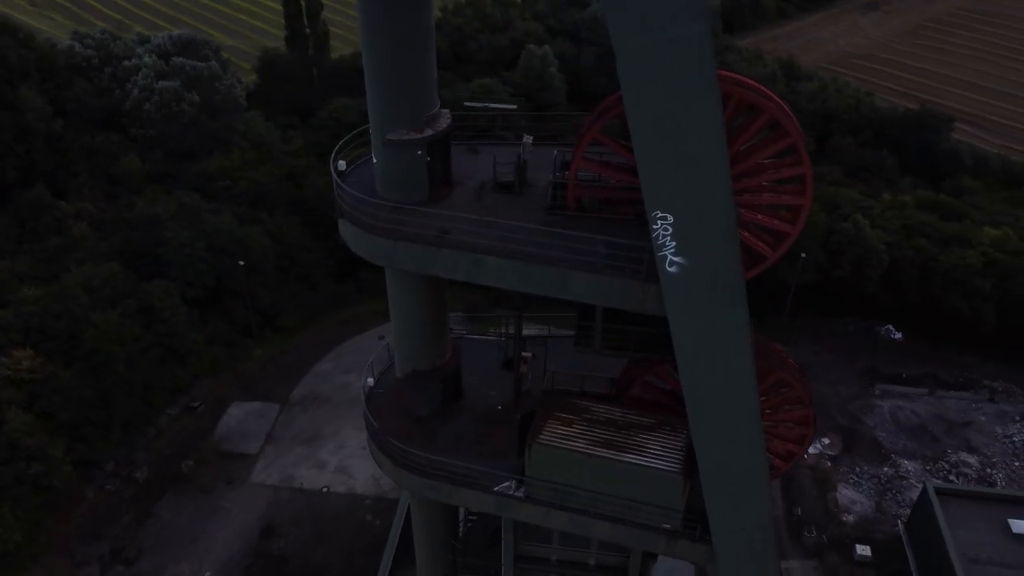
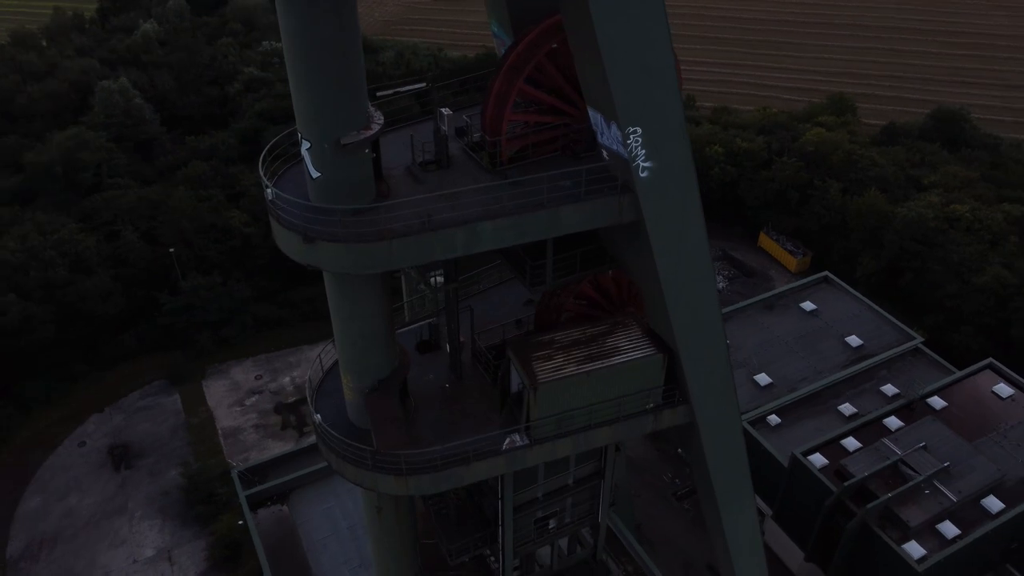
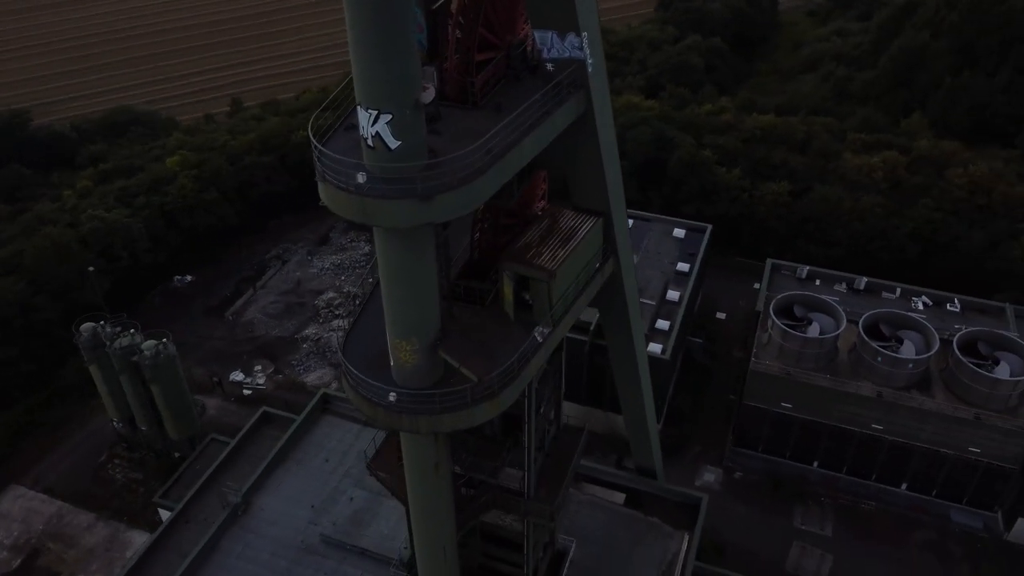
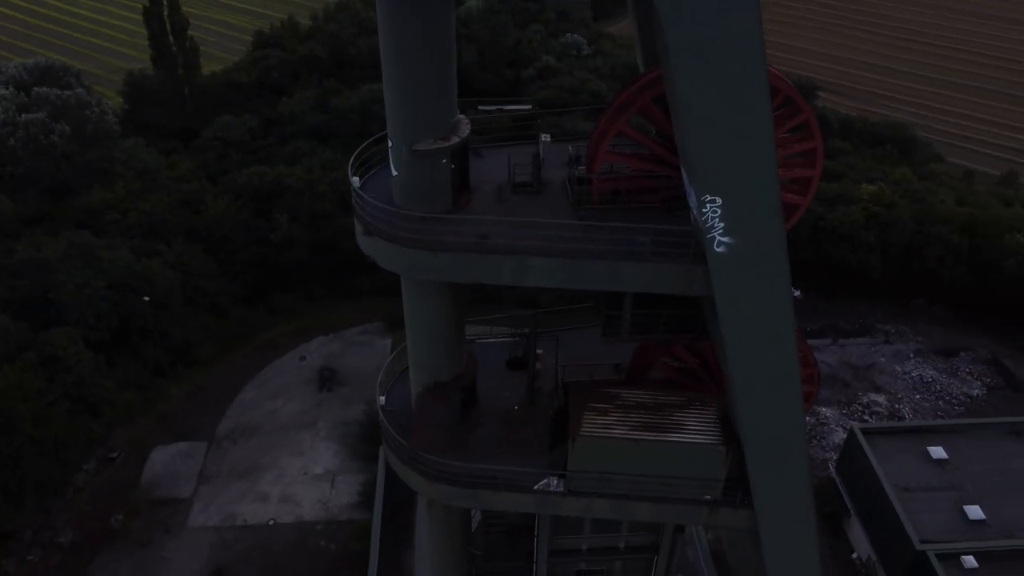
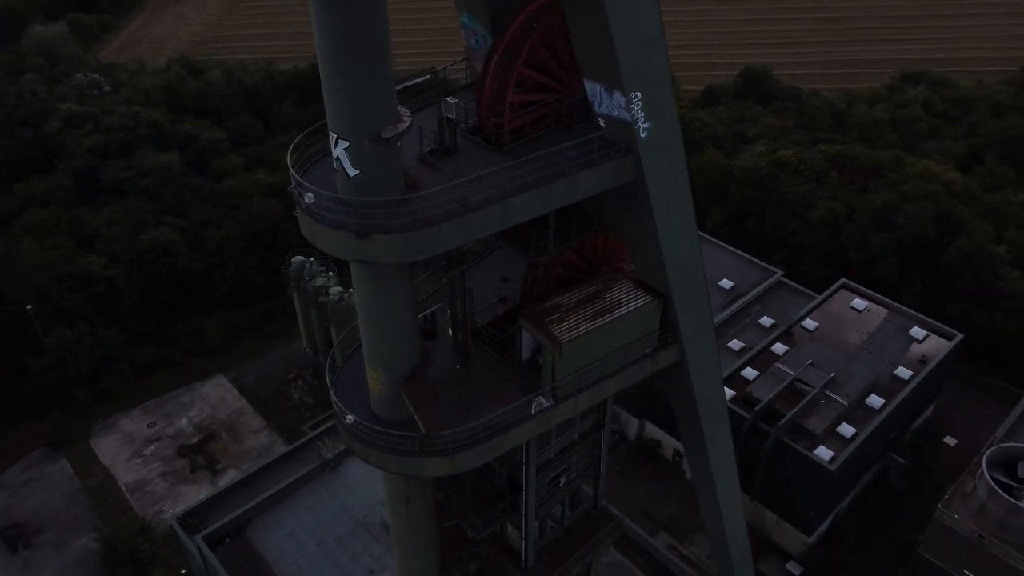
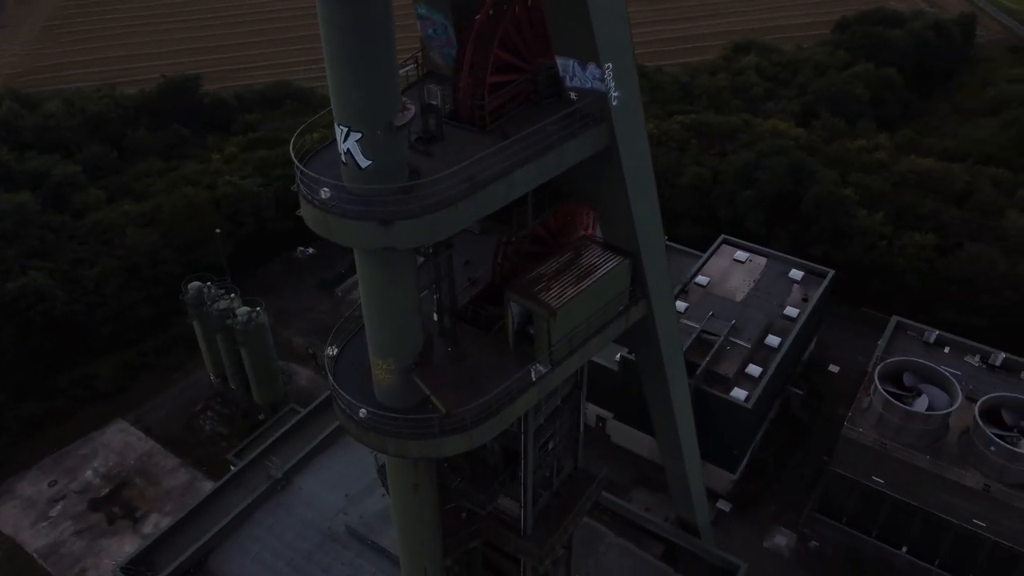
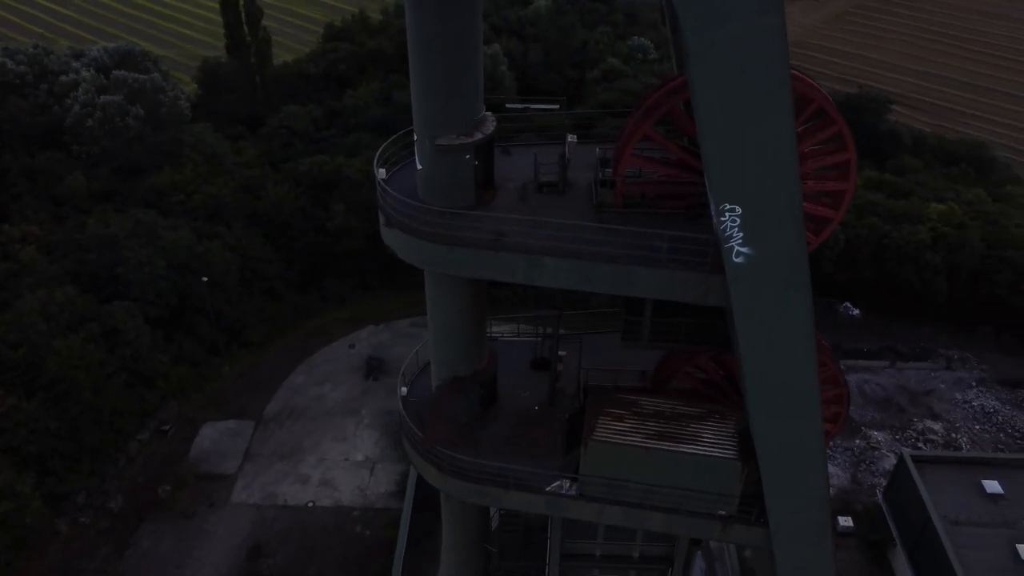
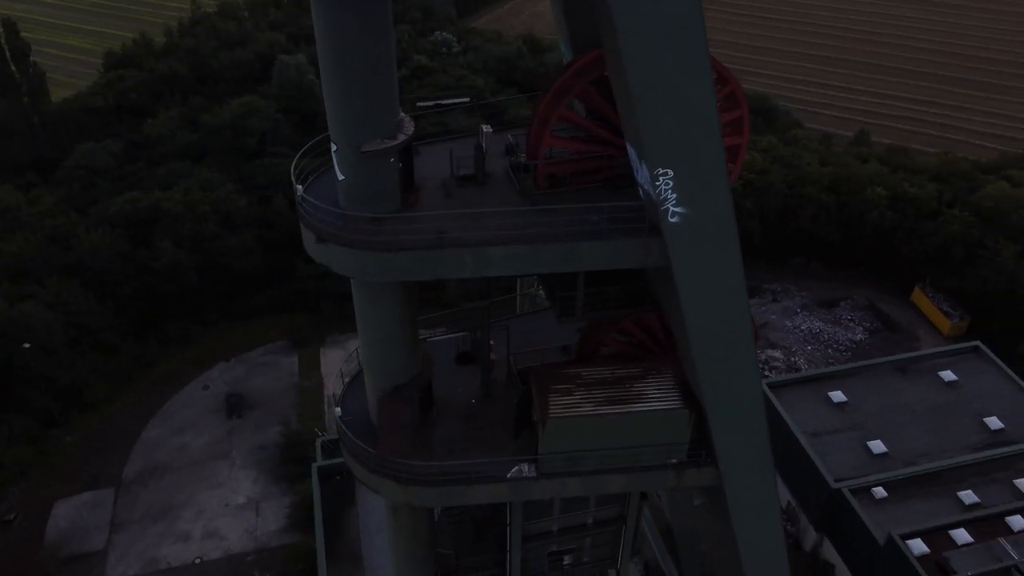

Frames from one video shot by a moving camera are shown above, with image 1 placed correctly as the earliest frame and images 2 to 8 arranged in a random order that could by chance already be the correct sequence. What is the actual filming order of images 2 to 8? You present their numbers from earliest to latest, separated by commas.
7, 4, 8, 2, 5, 6, 3
